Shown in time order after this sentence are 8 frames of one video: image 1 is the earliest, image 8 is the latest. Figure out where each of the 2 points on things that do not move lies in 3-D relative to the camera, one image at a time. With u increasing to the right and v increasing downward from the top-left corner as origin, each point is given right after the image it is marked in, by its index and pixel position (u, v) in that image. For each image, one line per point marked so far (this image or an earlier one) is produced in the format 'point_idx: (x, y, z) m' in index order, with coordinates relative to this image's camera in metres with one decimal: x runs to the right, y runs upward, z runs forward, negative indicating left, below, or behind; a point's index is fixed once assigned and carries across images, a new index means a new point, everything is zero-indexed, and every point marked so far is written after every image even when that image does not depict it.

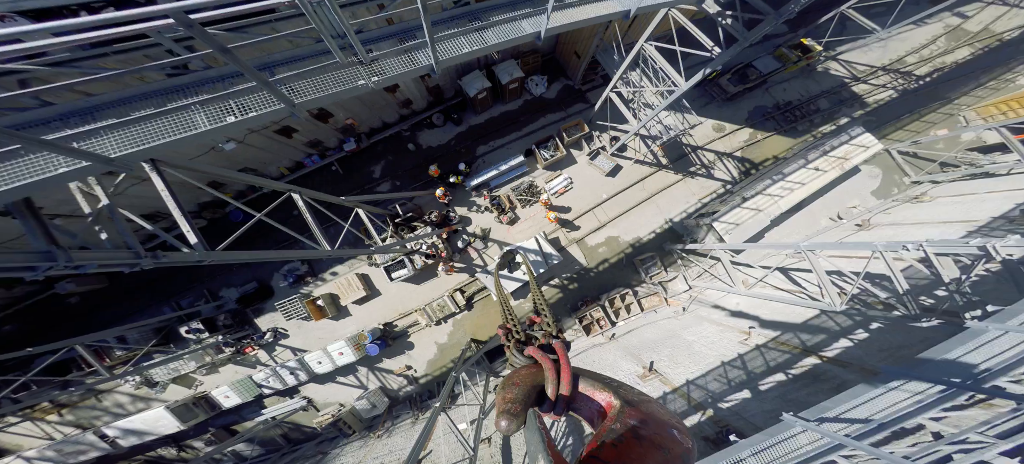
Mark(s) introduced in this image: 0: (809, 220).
0: (+15.4, +0.5, +16.0) m
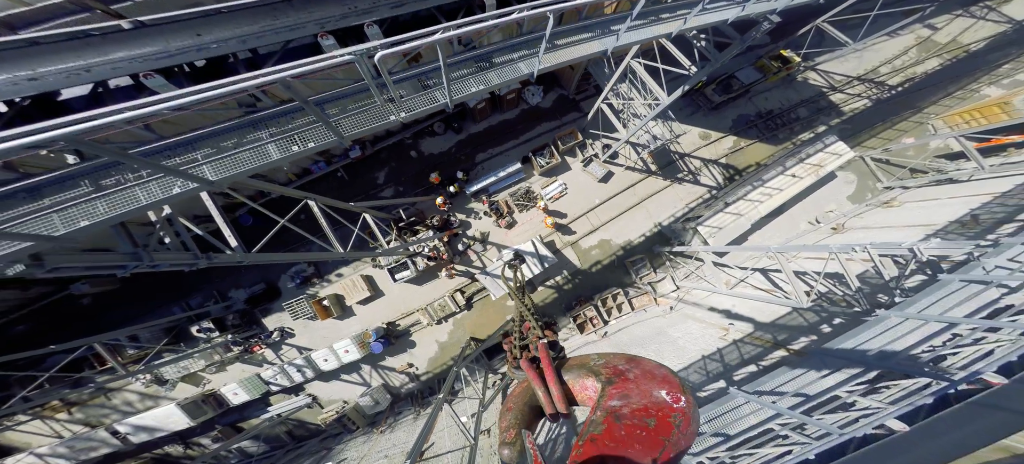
0: (+15.3, +0.4, +17.0) m
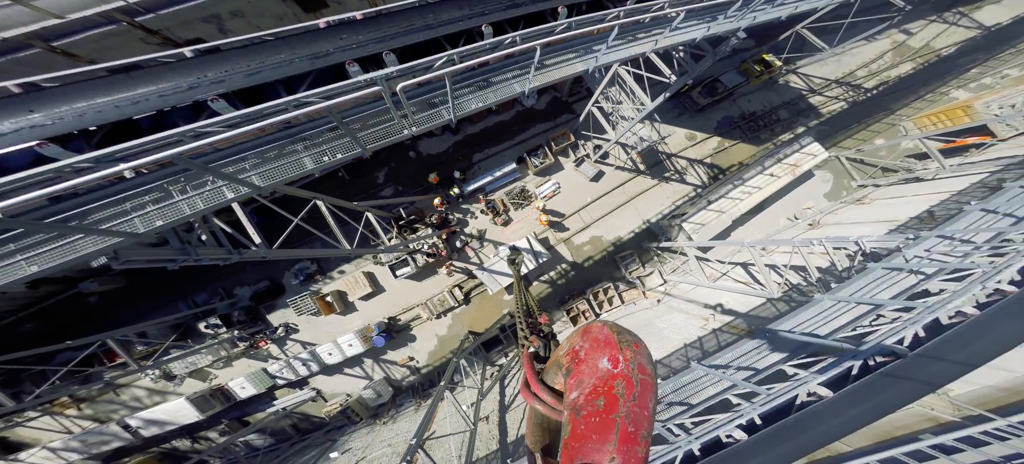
0: (+15.0, +0.6, +18.0) m
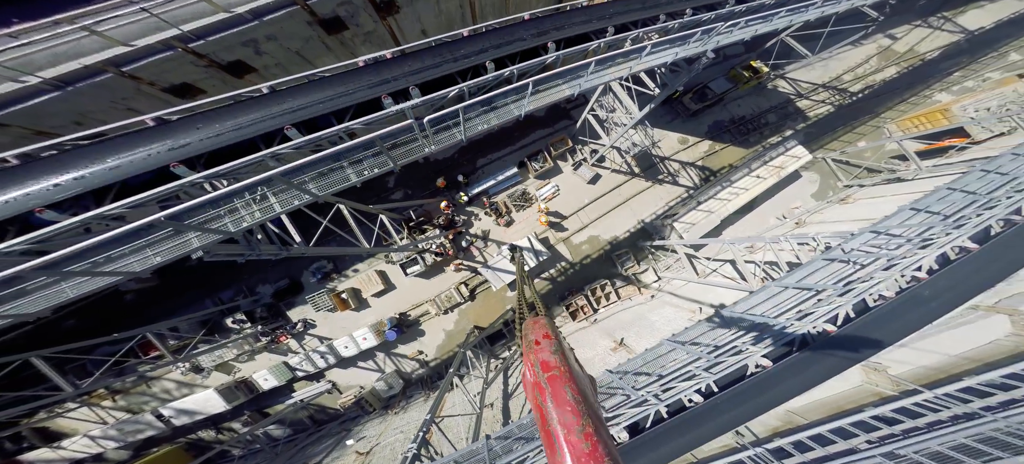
0: (+15.1, +0.7, +19.0) m
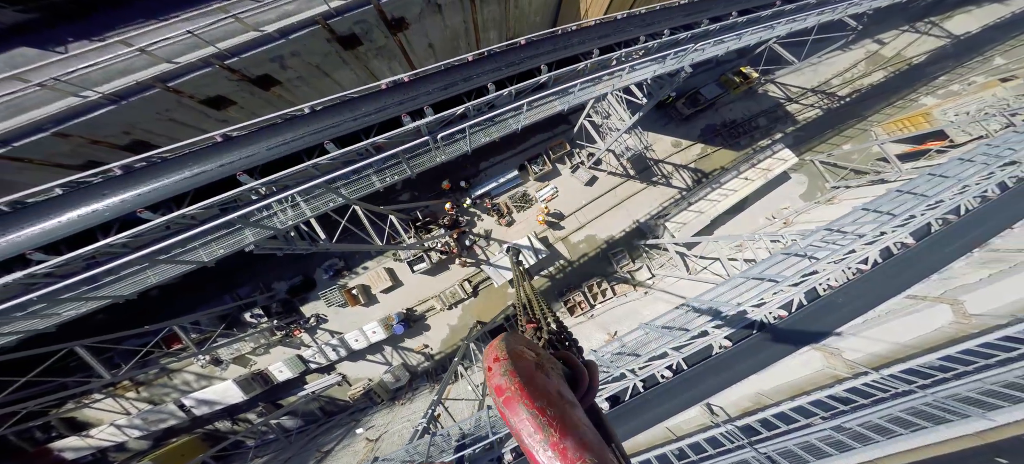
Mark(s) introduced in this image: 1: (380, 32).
0: (+15.2, +0.8, +19.9) m
1: (-5.0, +7.7, +11.9) m
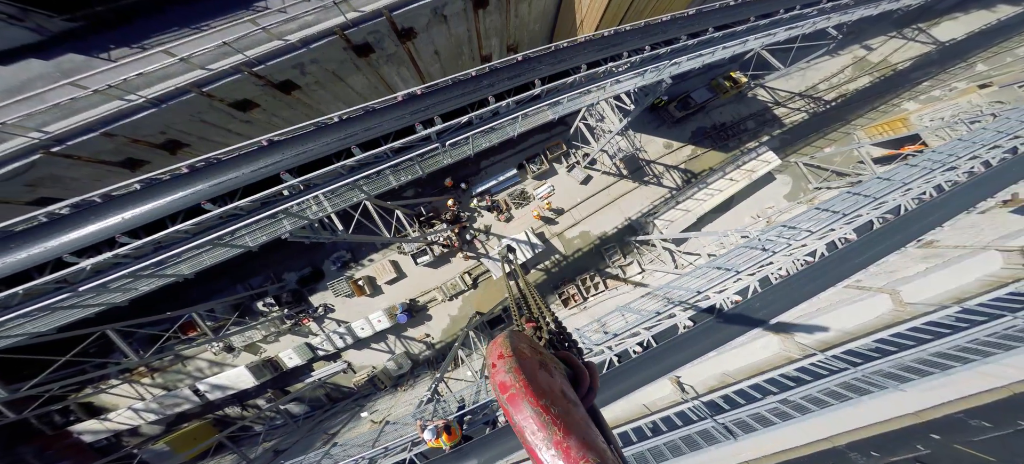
0: (+15.1, +0.9, +20.9) m
1: (-5.1, +8.0, +12.9) m
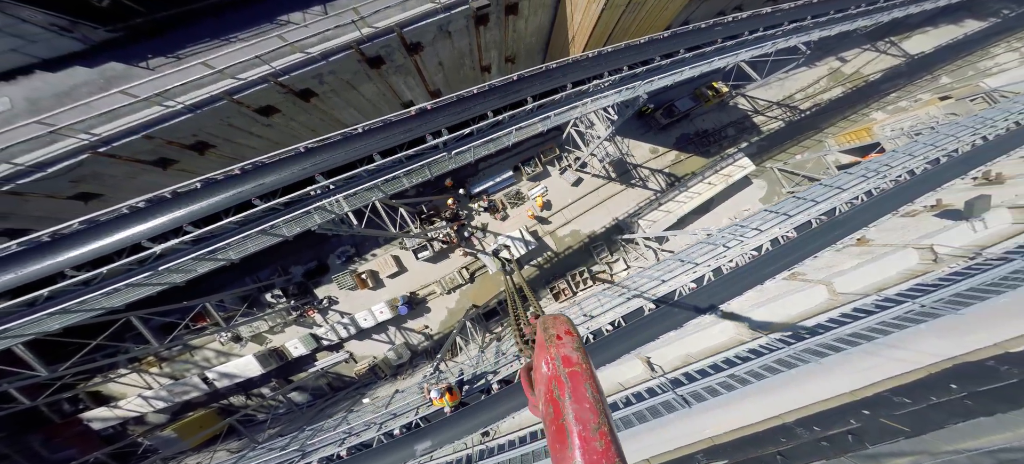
0: (+14.7, +1.0, +22.5) m
1: (-5.3, +8.2, +14.2) m
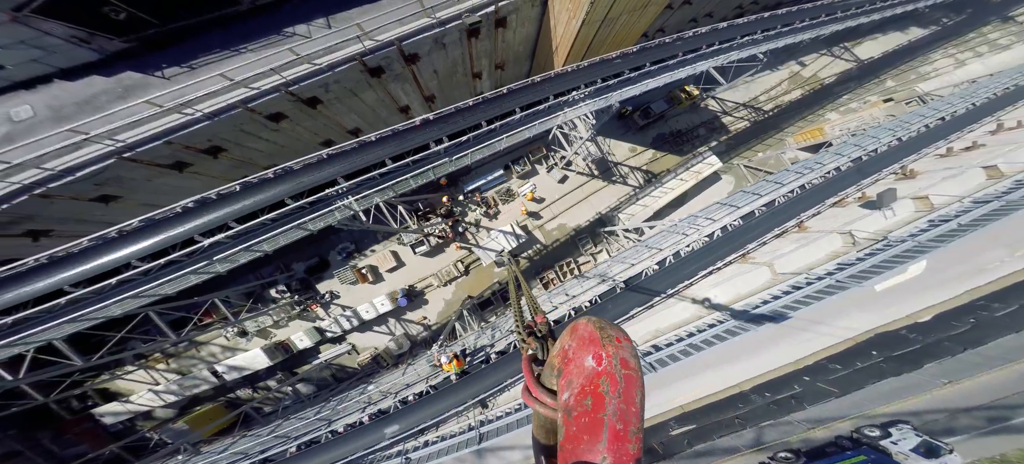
0: (+13.9, +1.6, +24.7) m
1: (-5.8, +8.4, +15.6) m
